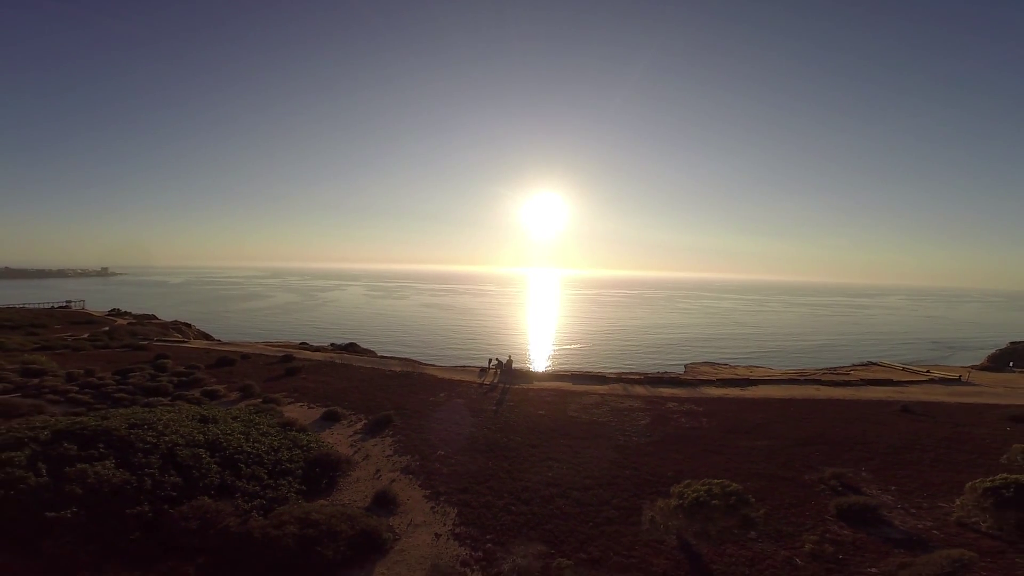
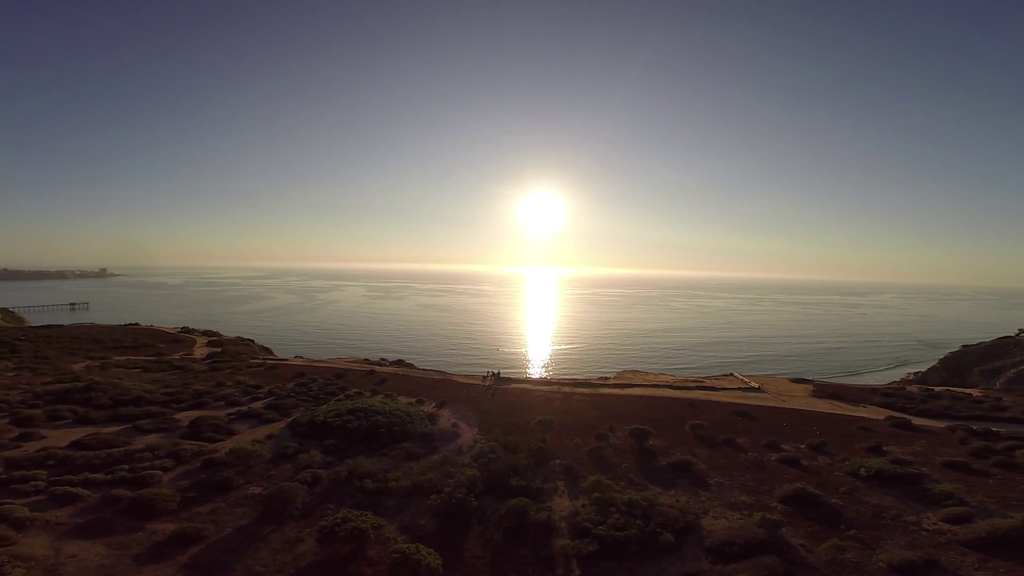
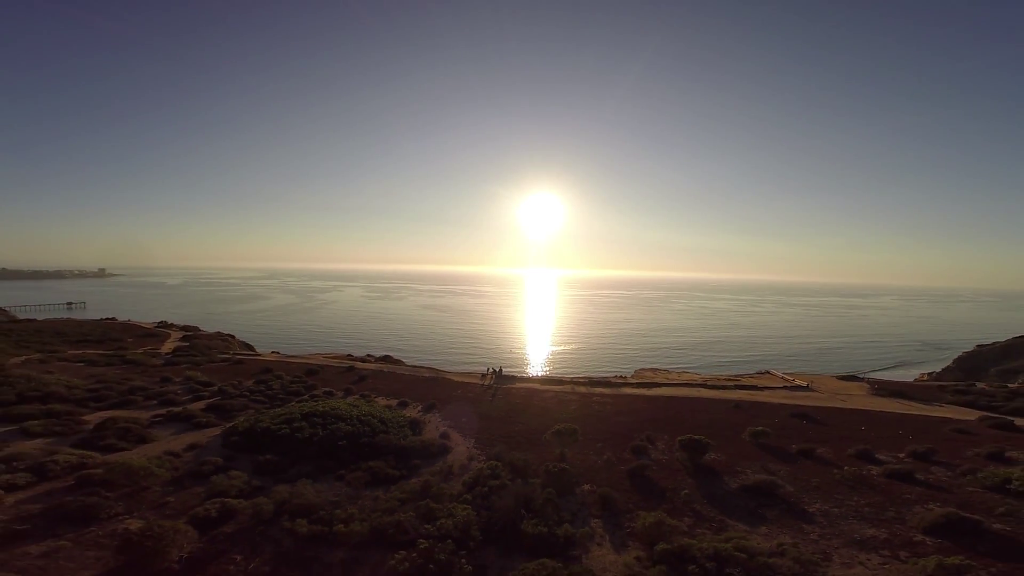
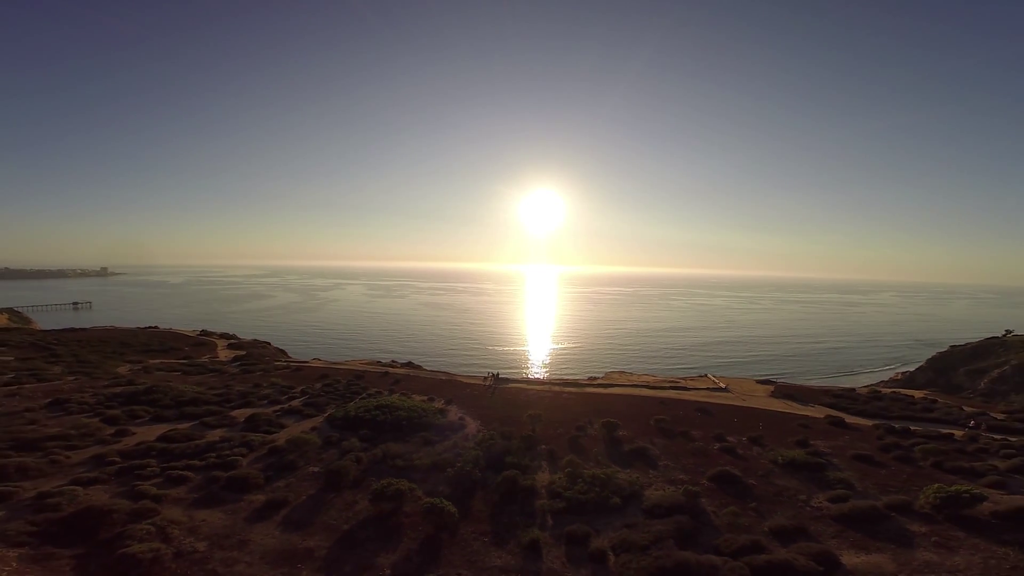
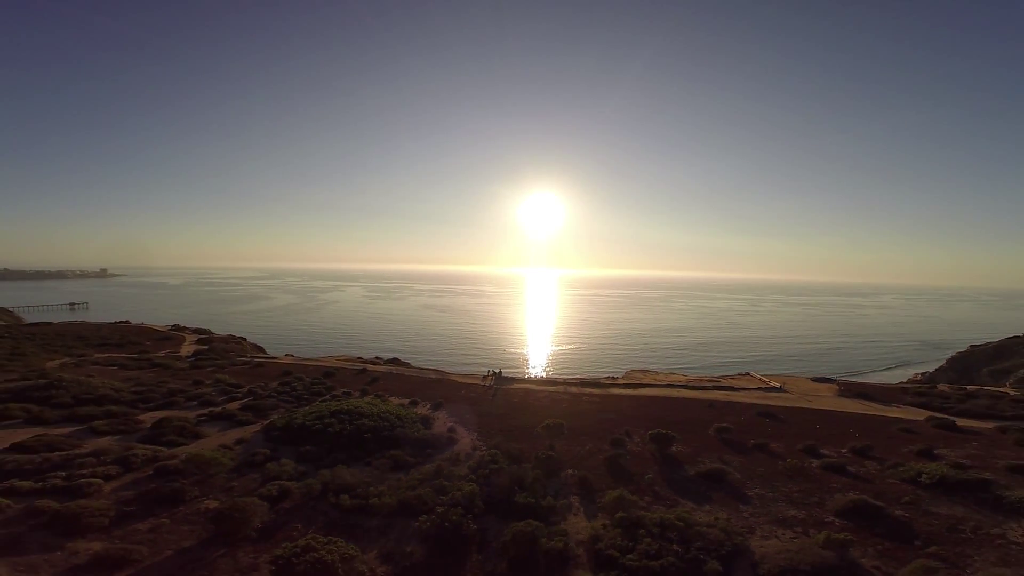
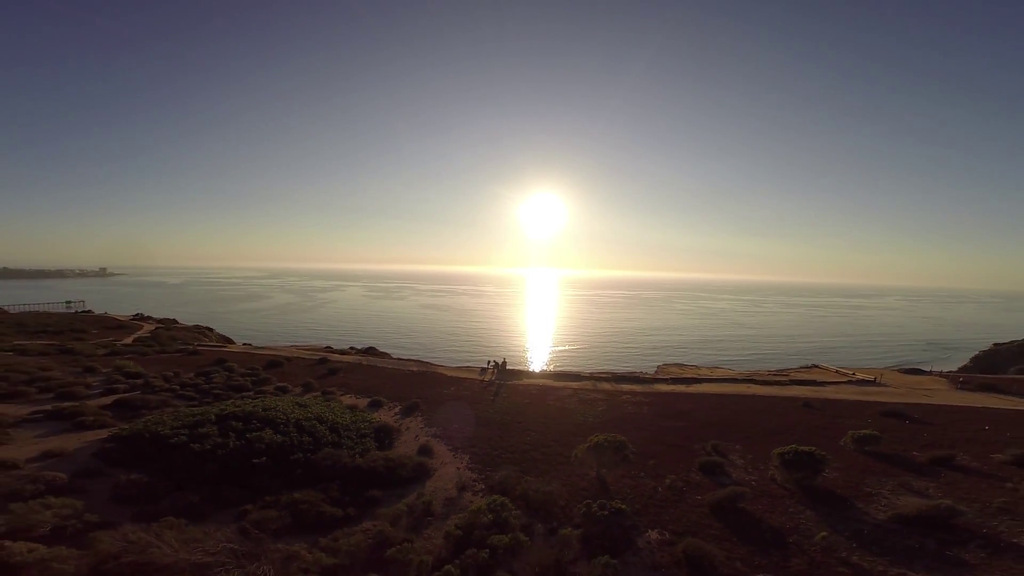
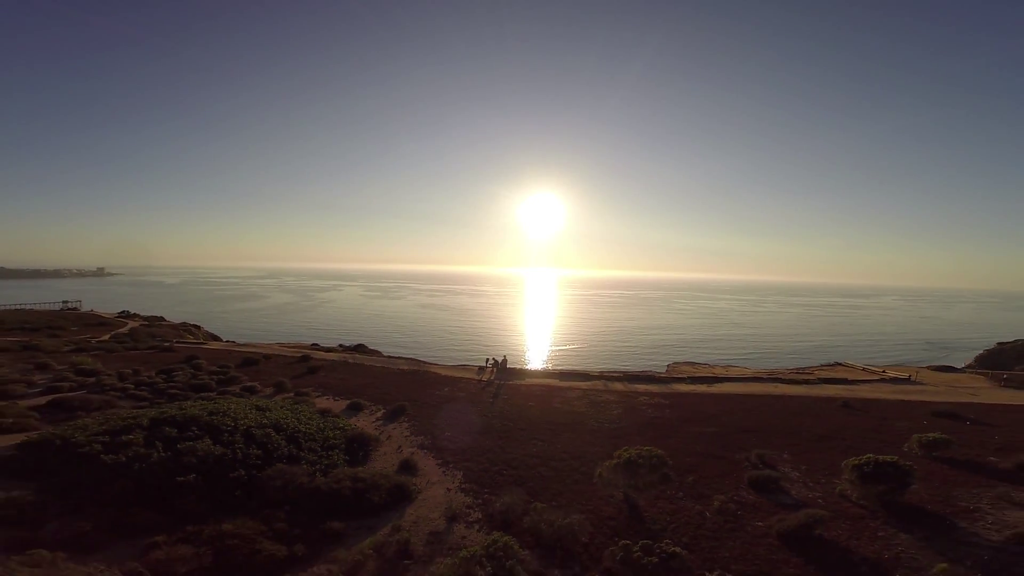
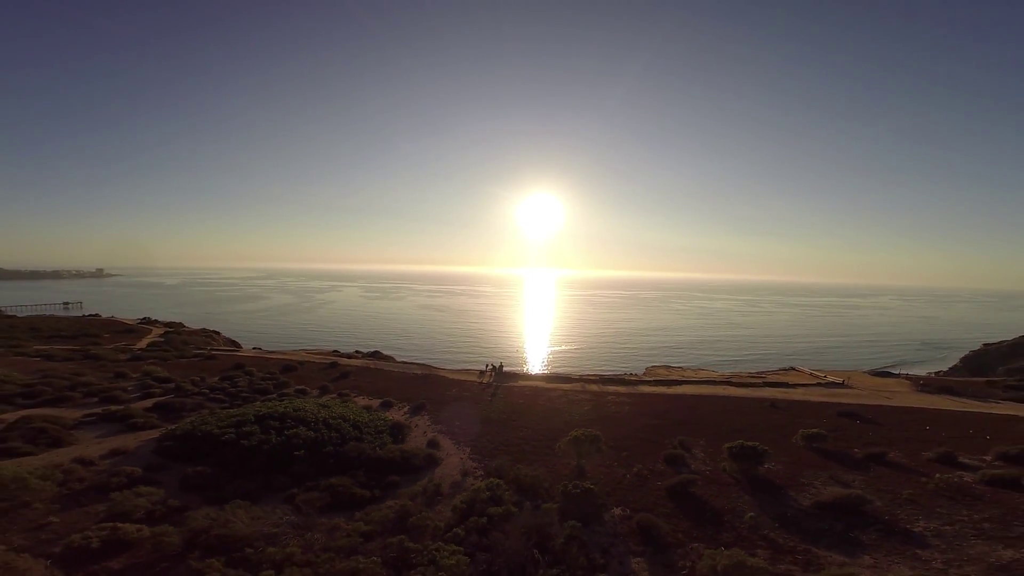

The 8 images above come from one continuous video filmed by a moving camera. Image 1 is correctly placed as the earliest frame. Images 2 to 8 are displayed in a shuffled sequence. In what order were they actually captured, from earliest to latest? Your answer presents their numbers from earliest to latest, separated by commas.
7, 6, 8, 3, 5, 2, 4
